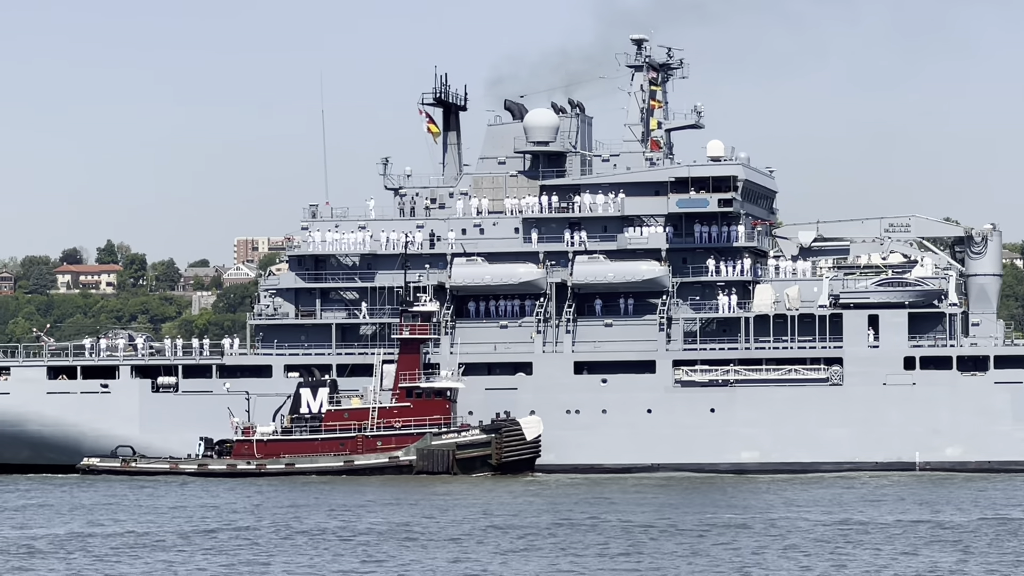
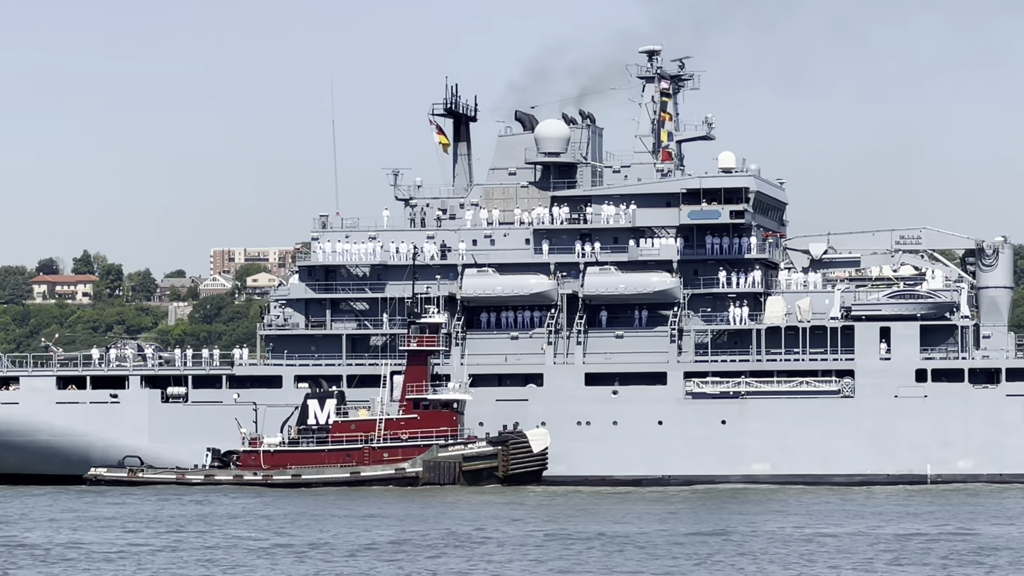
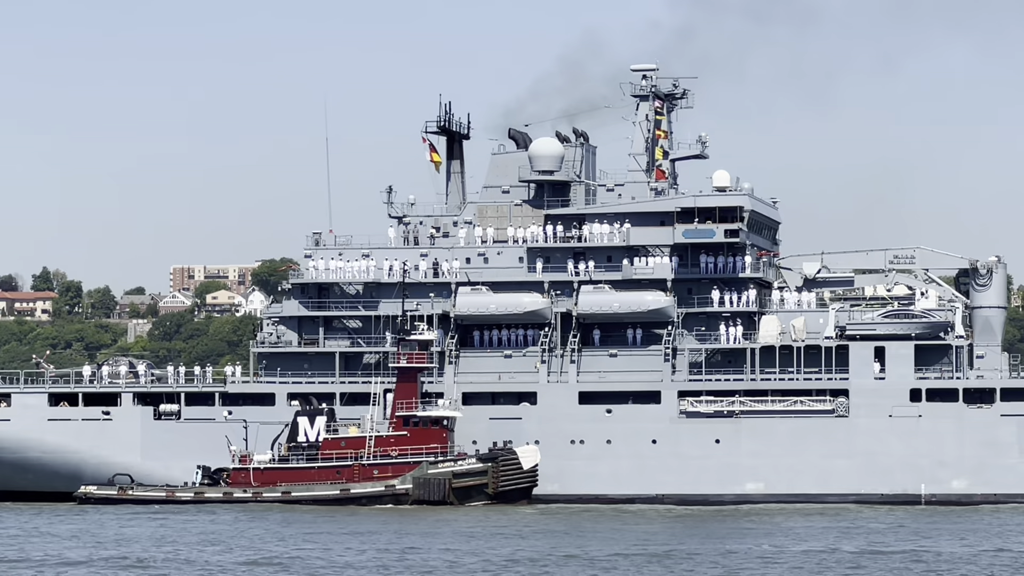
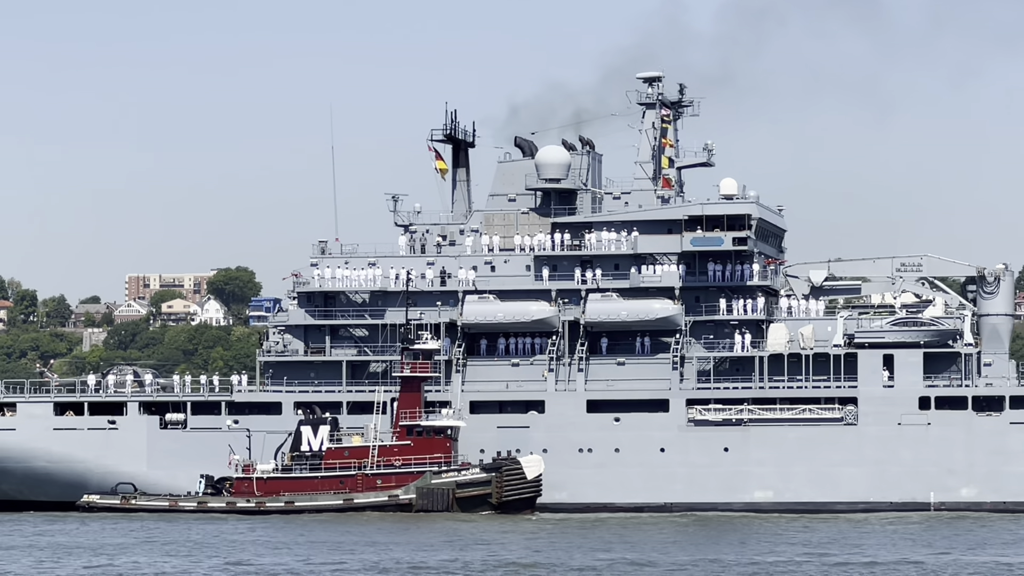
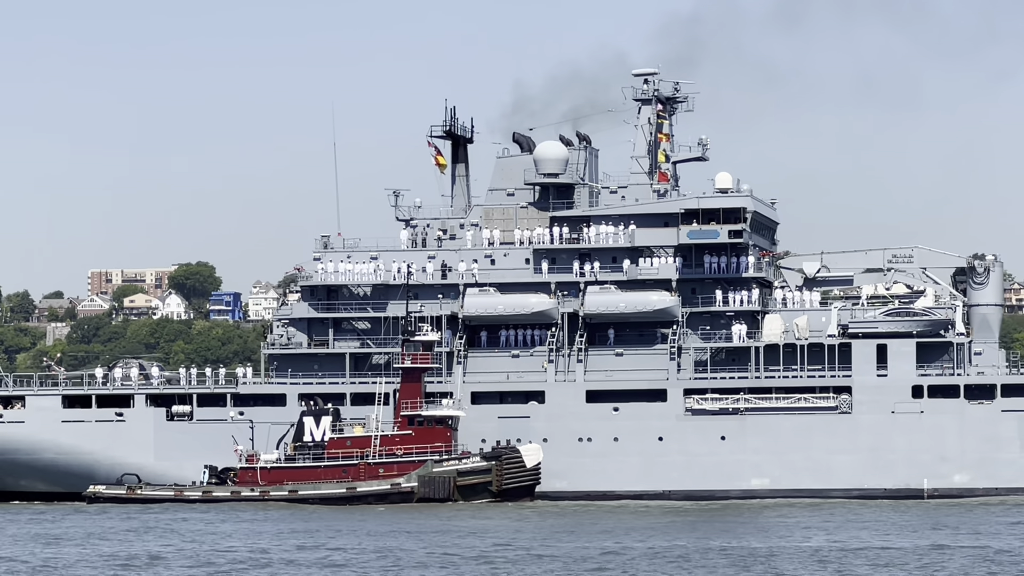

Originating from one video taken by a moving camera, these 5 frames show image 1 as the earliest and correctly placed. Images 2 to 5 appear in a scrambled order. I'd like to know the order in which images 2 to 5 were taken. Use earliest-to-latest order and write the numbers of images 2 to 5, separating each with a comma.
2, 3, 4, 5
